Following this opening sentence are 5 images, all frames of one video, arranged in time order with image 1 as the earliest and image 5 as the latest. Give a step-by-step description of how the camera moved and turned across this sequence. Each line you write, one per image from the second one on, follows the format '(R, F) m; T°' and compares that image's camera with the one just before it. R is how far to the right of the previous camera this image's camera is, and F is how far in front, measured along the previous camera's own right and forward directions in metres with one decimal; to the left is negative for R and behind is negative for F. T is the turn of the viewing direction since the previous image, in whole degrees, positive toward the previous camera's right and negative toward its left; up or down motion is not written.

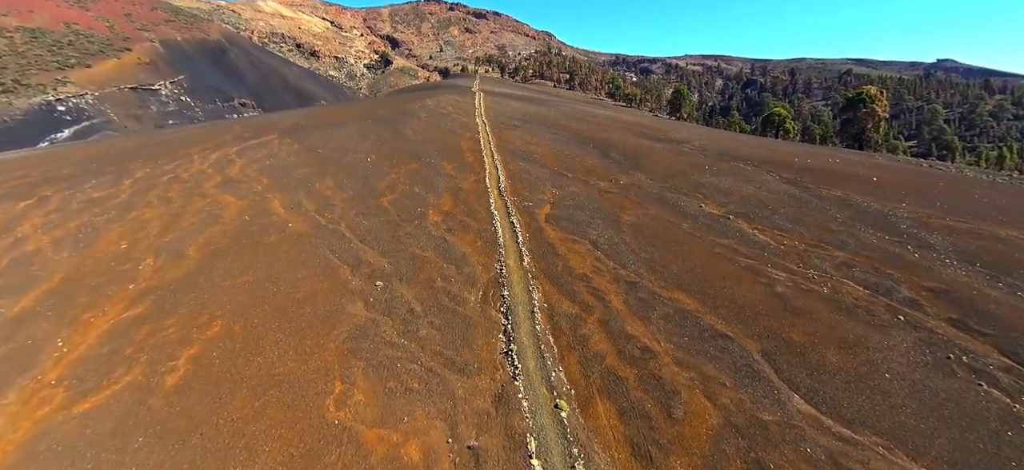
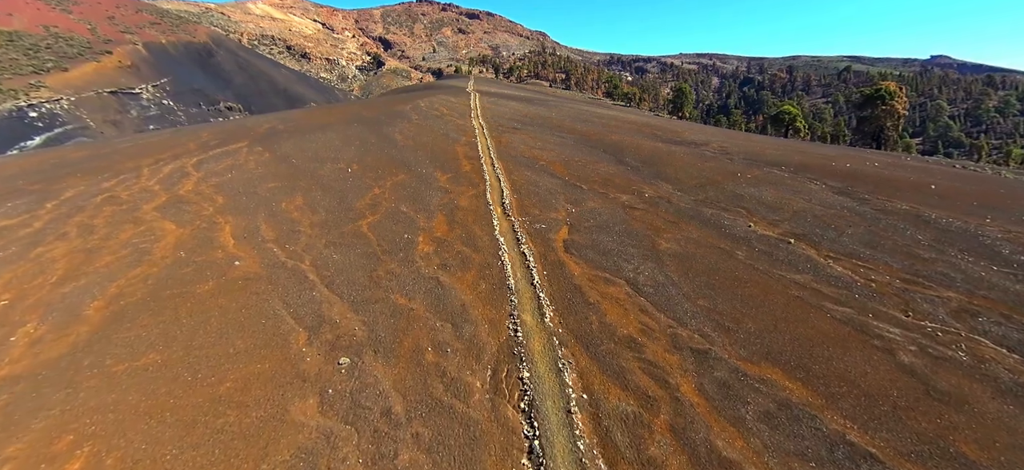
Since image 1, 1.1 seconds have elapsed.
(-0.5, +3.3) m; +1°
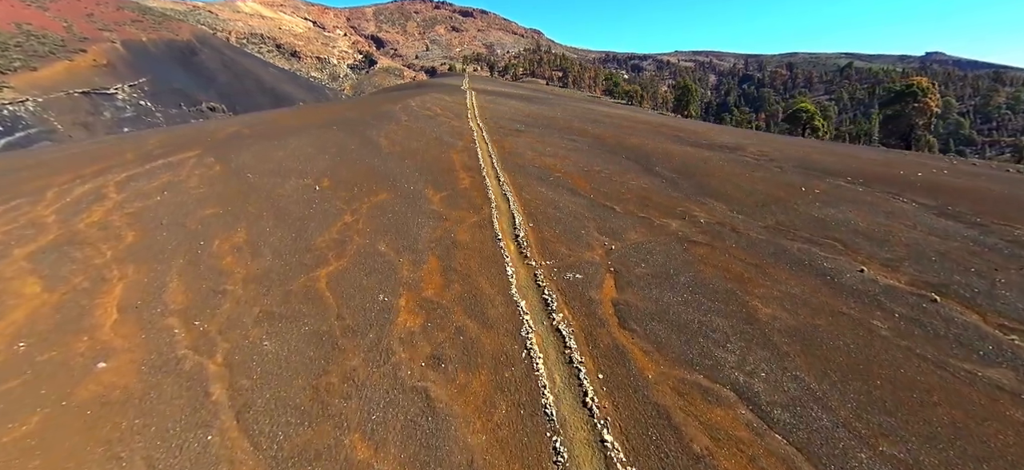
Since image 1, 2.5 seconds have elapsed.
(-0.7, +4.3) m; +1°
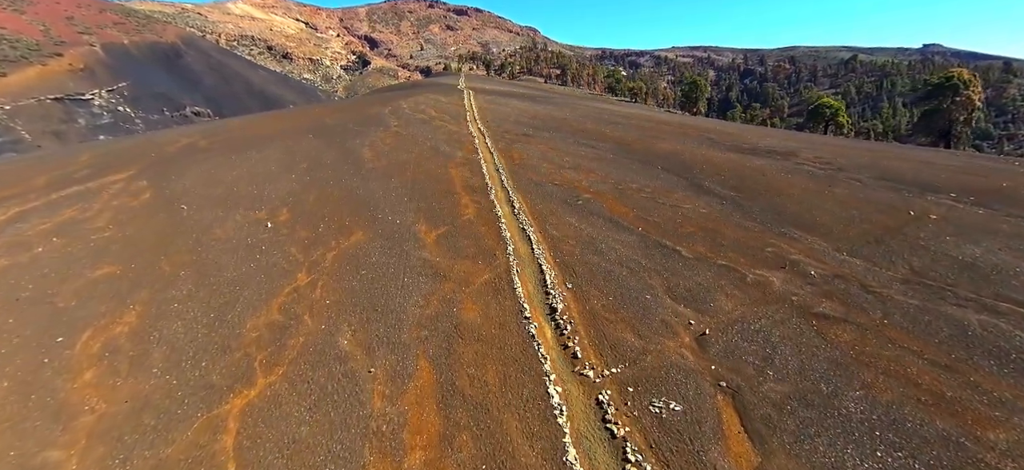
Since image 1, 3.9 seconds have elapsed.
(-0.8, +4.3) m; 0°
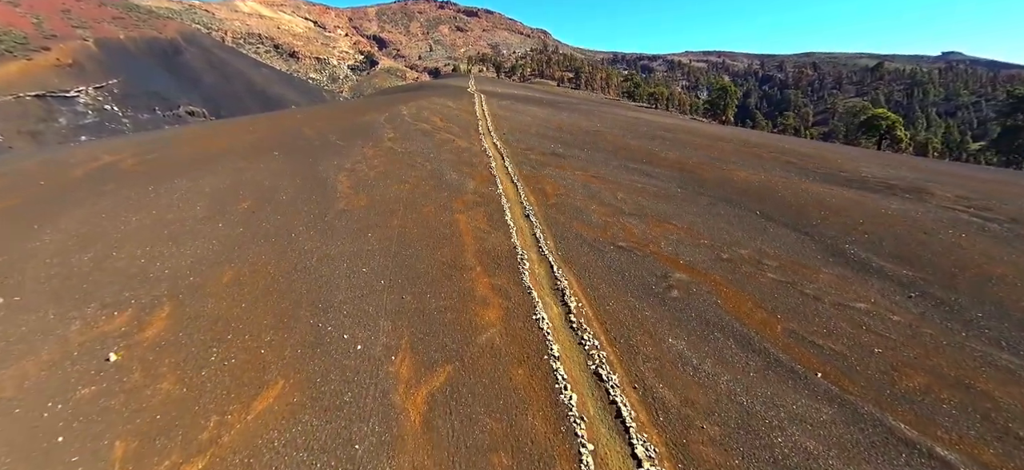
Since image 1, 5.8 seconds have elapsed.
(-1.0, +5.8) m; -1°
